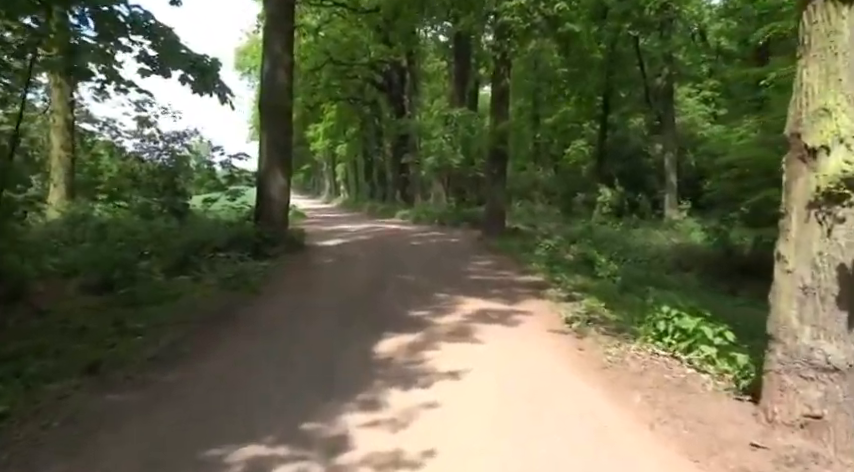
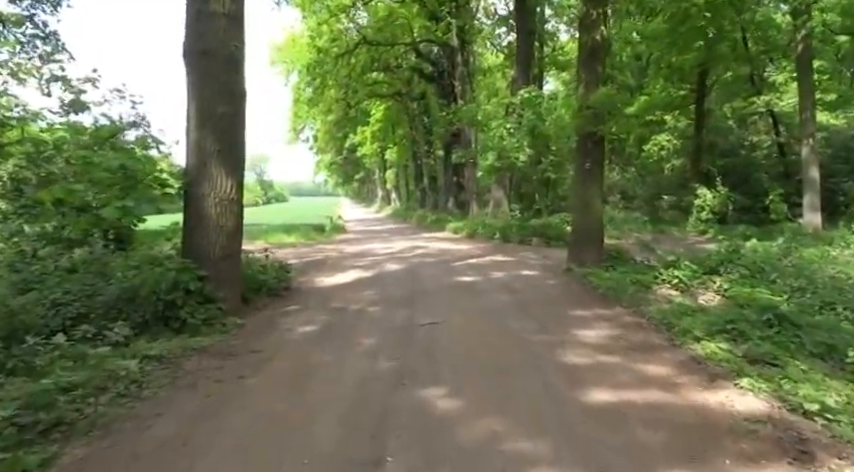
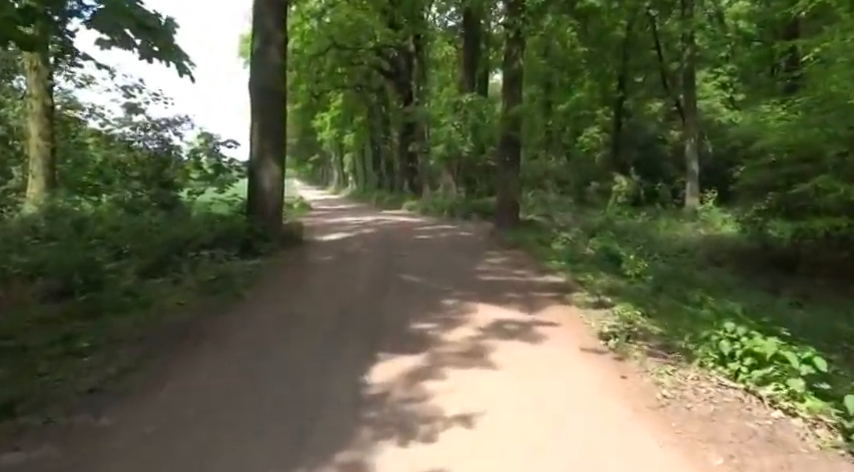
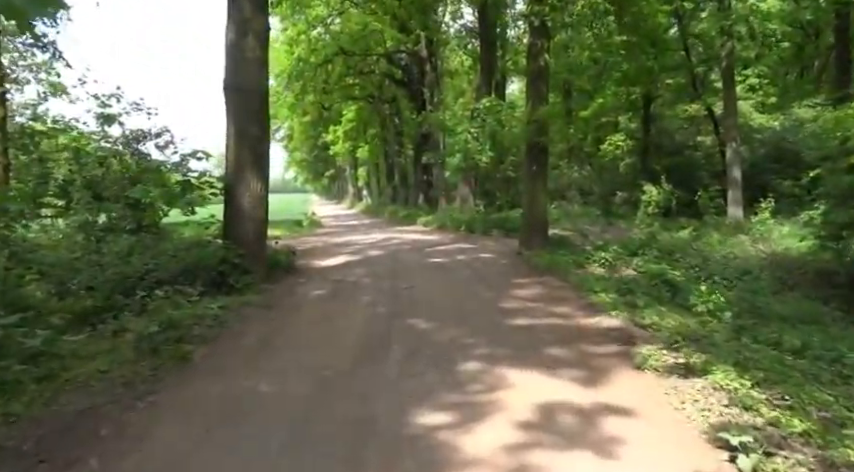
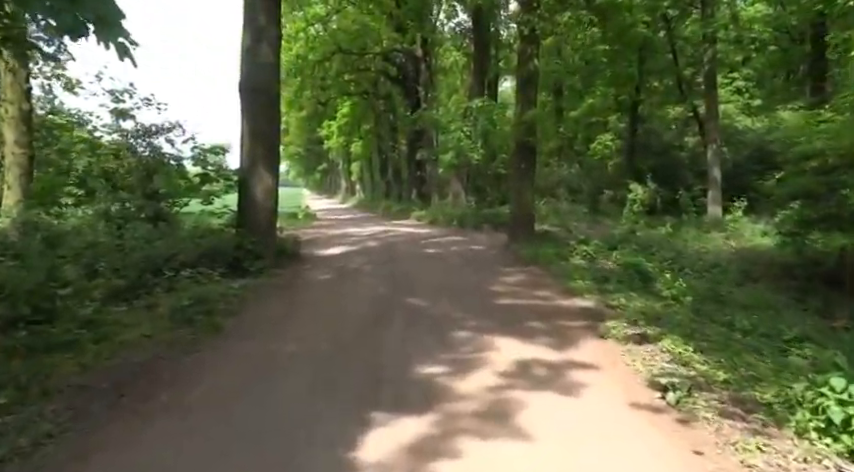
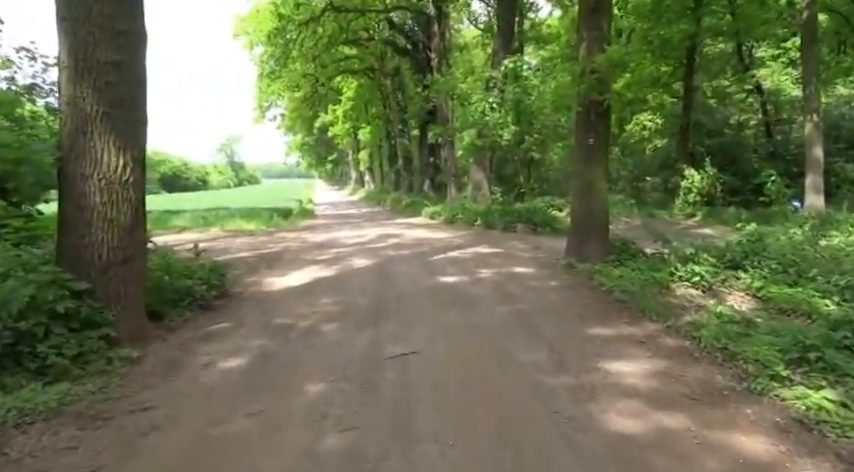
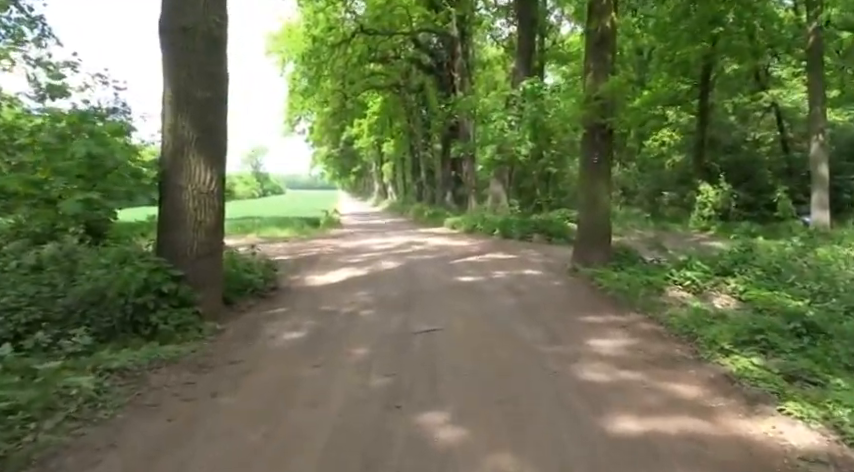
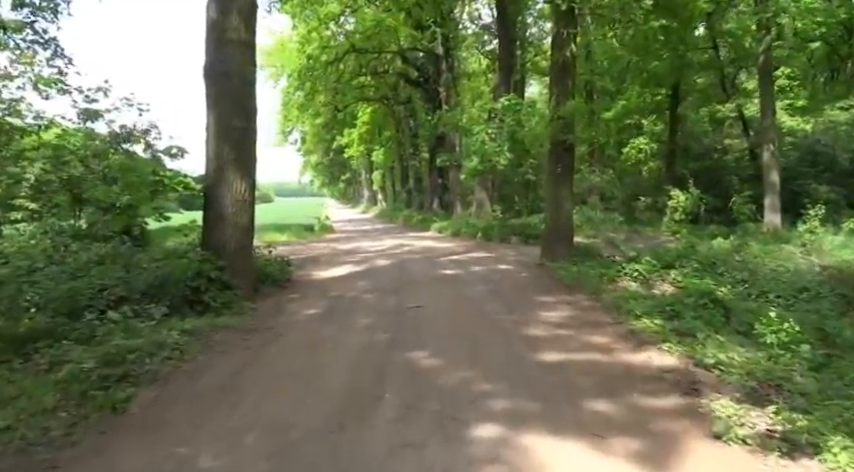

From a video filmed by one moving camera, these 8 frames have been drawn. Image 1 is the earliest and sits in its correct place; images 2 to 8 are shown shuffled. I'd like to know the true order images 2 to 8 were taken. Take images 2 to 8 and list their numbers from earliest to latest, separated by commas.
3, 5, 4, 8, 2, 7, 6
